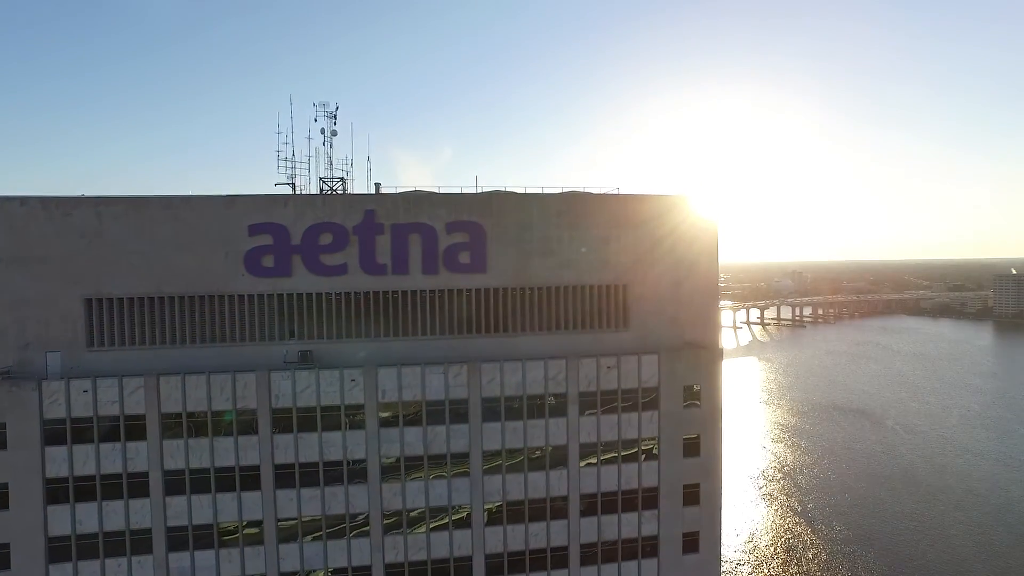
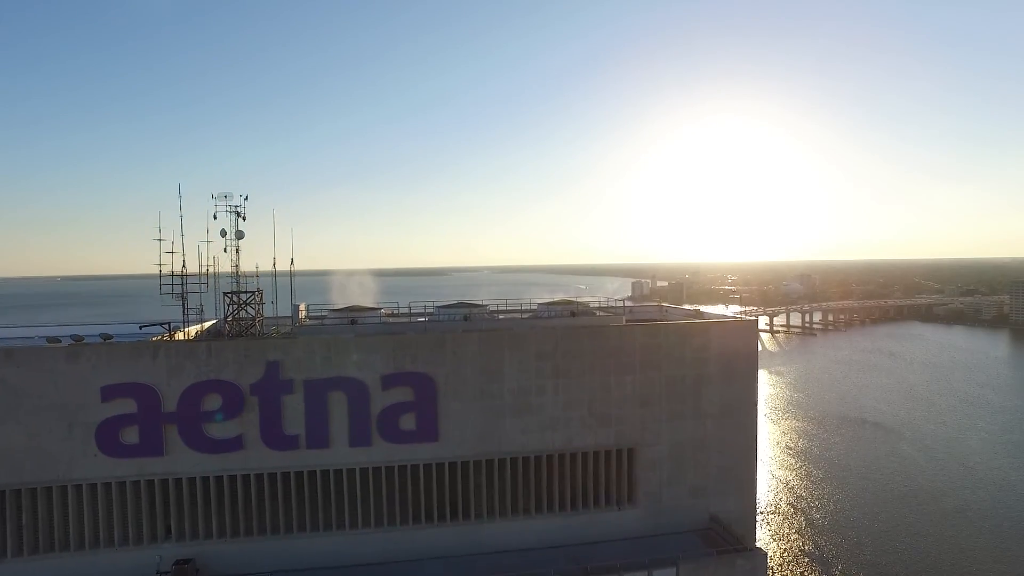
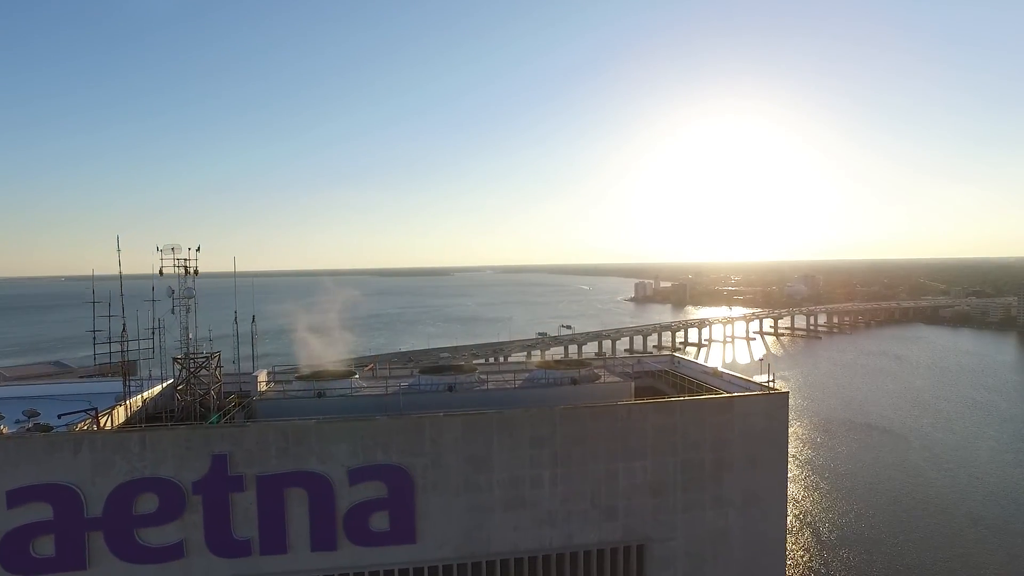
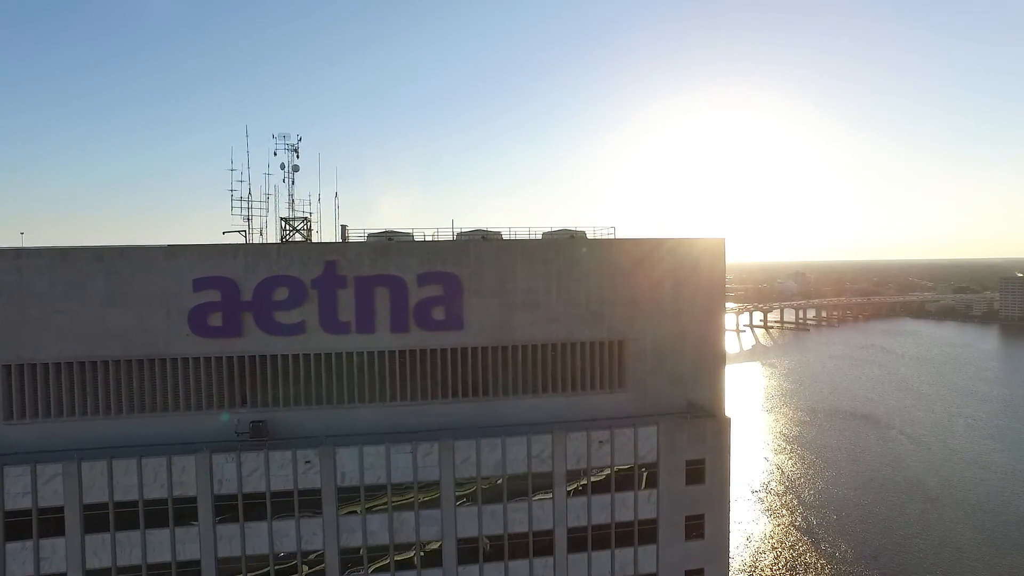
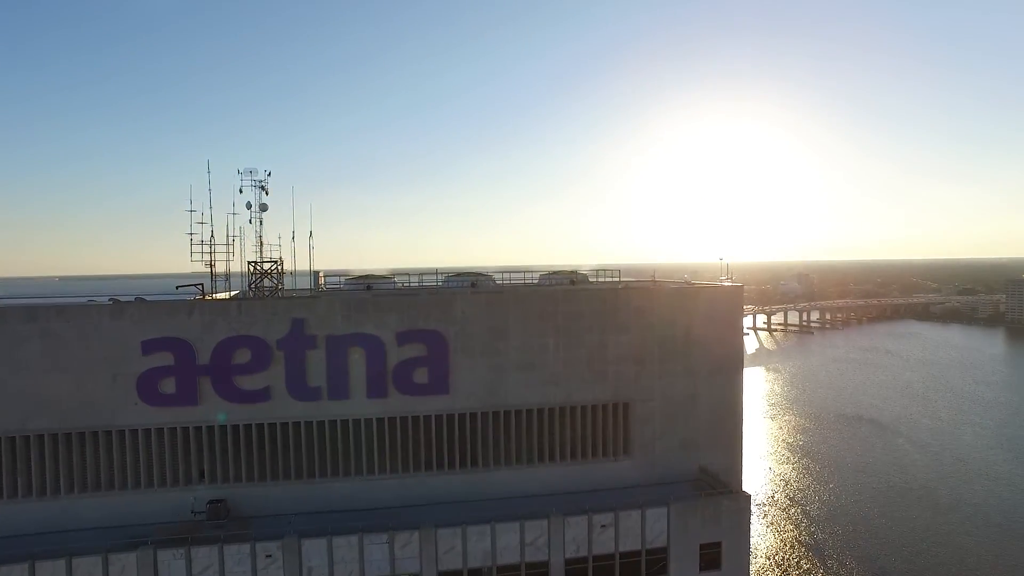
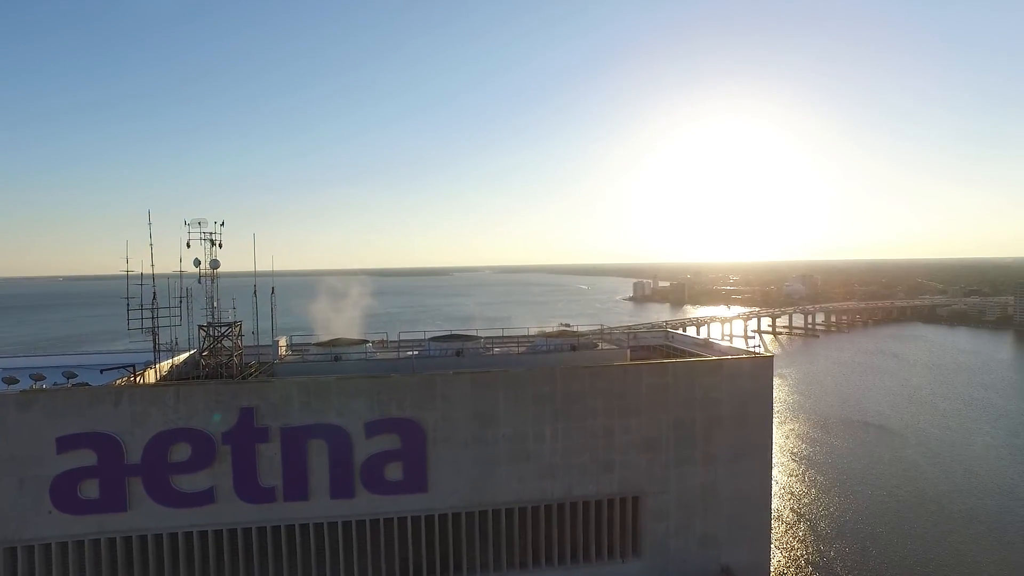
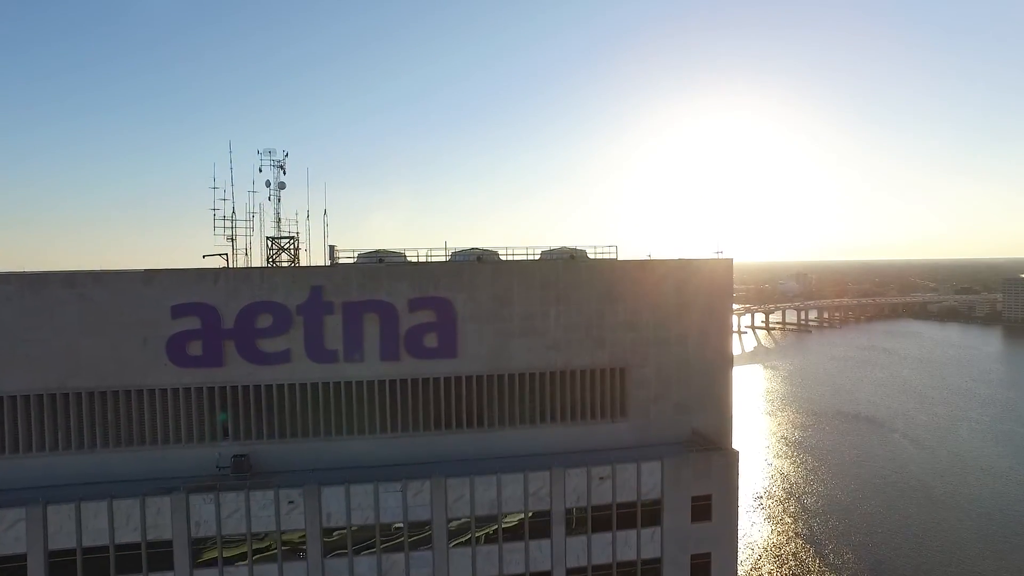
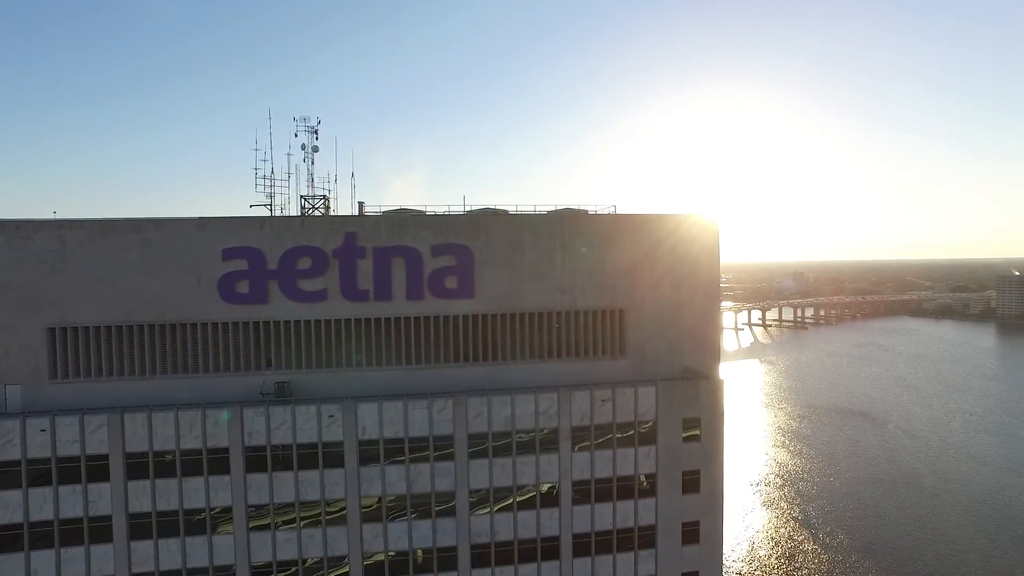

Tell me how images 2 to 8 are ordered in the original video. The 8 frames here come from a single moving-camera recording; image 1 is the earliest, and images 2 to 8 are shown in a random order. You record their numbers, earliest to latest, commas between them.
8, 4, 7, 5, 2, 6, 3
